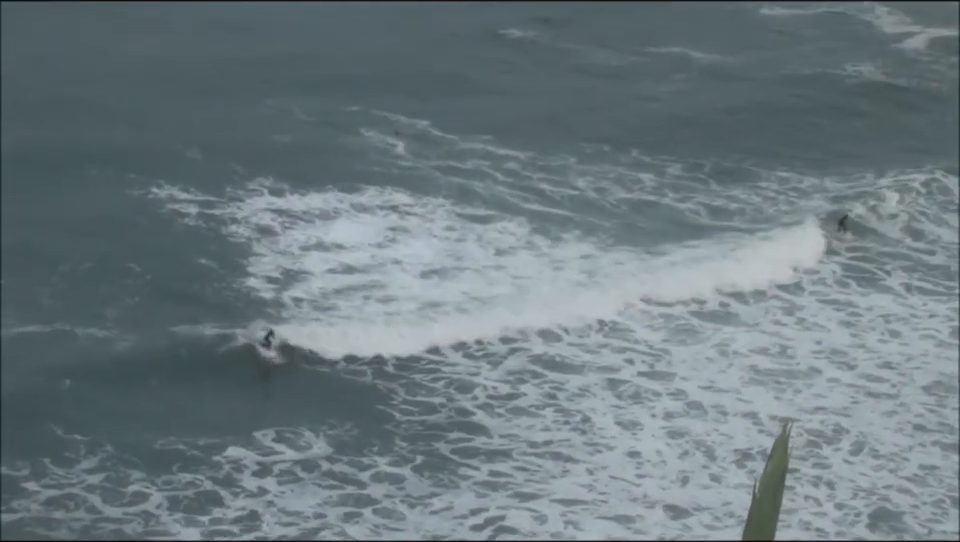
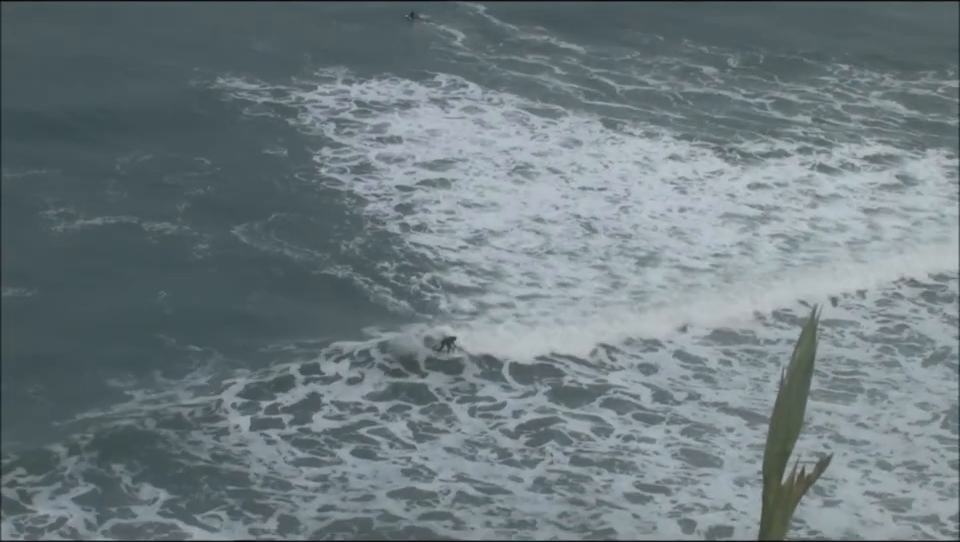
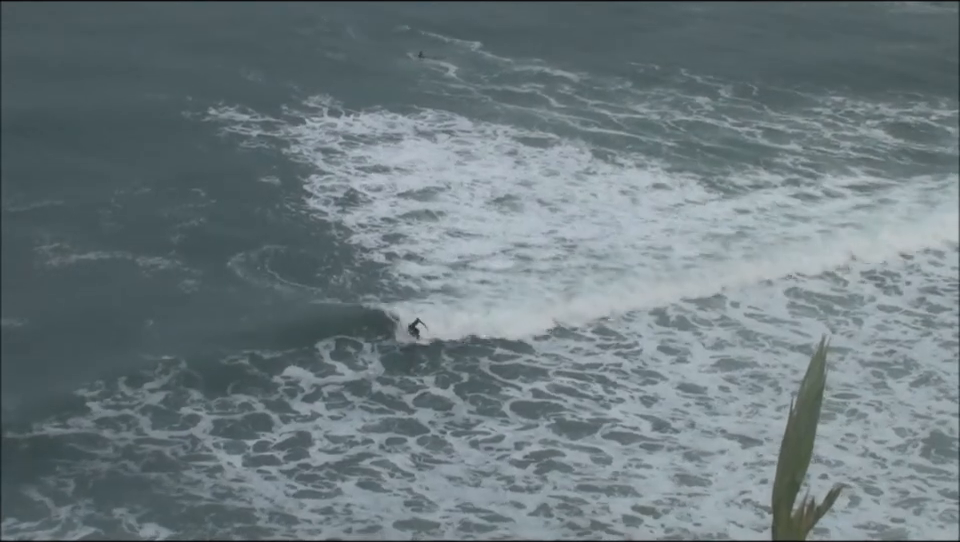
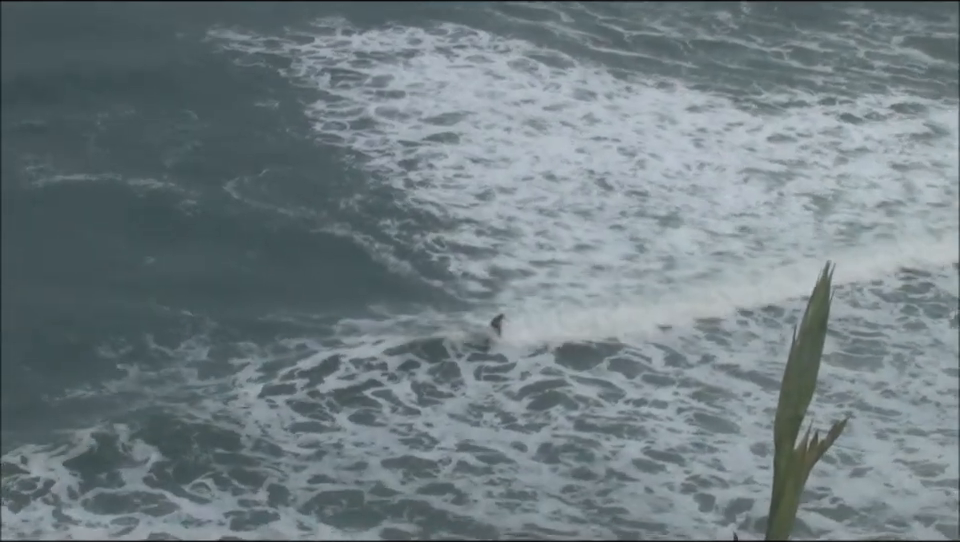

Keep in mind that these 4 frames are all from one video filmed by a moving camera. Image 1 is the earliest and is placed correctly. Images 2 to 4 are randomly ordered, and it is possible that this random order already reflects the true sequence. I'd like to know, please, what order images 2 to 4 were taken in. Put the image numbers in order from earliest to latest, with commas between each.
3, 2, 4
